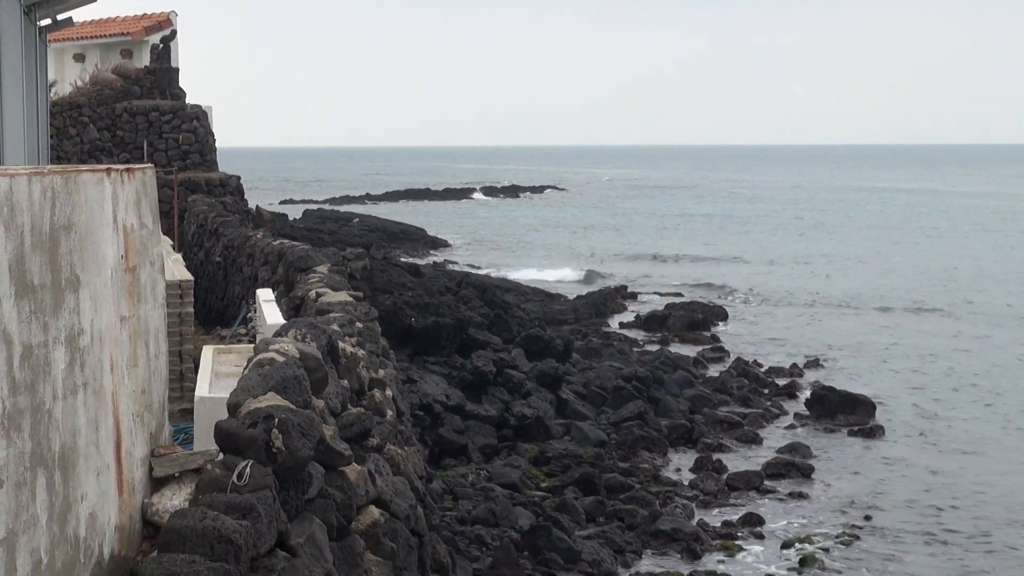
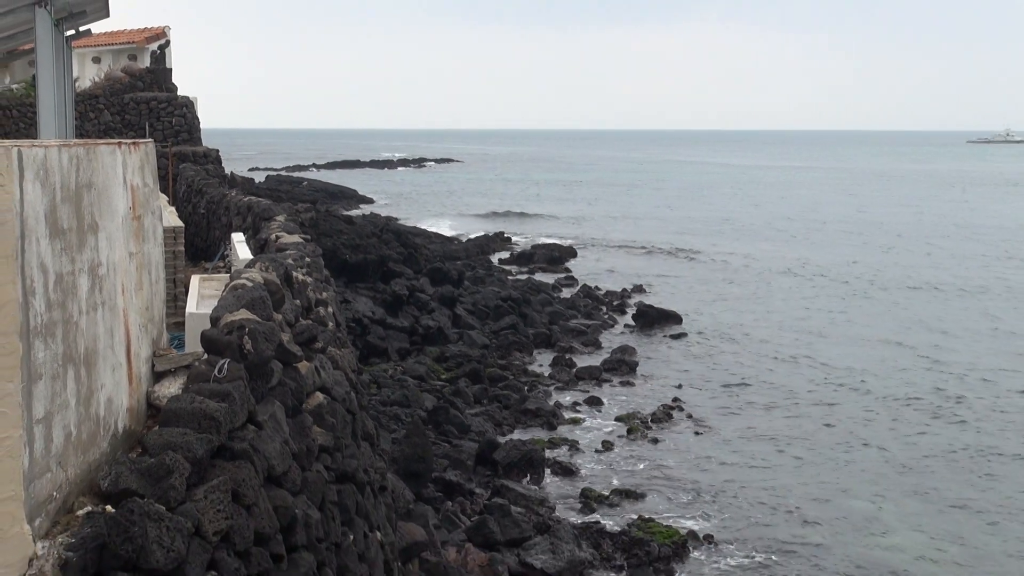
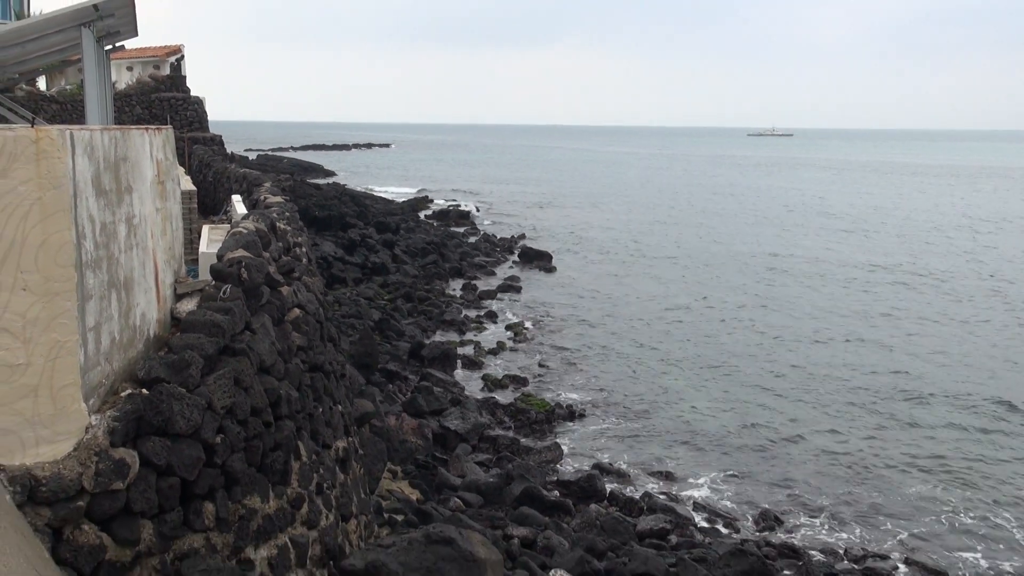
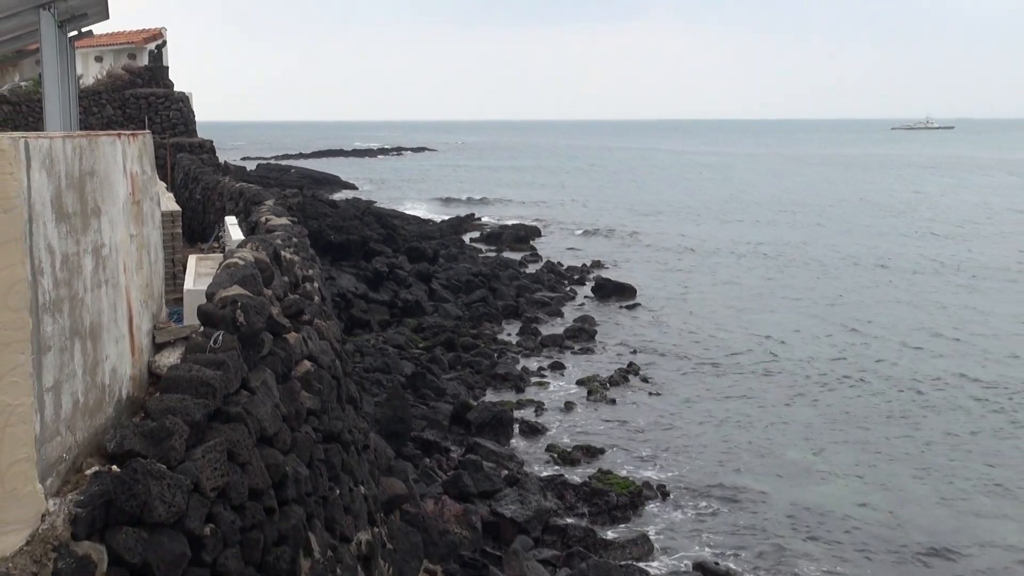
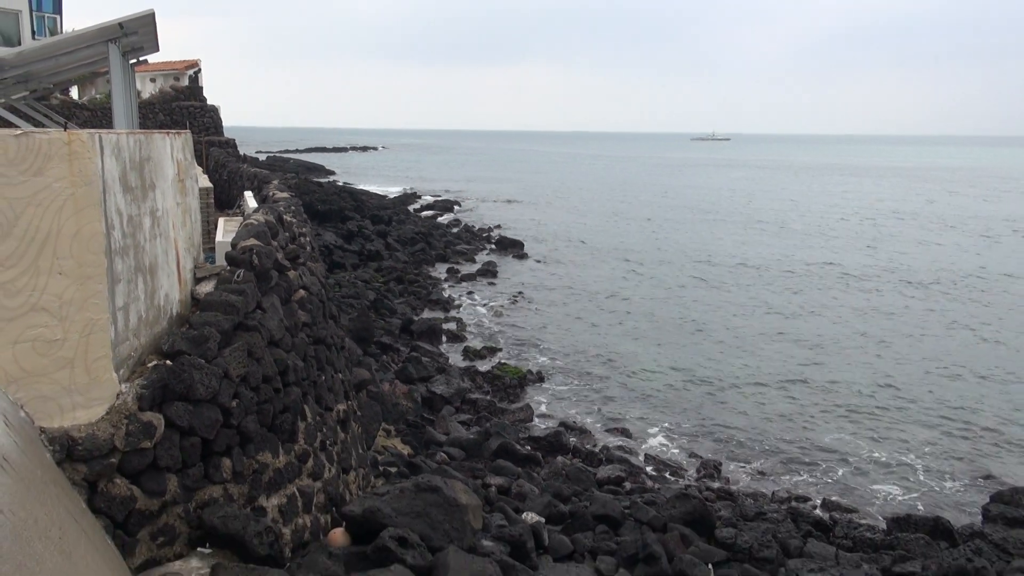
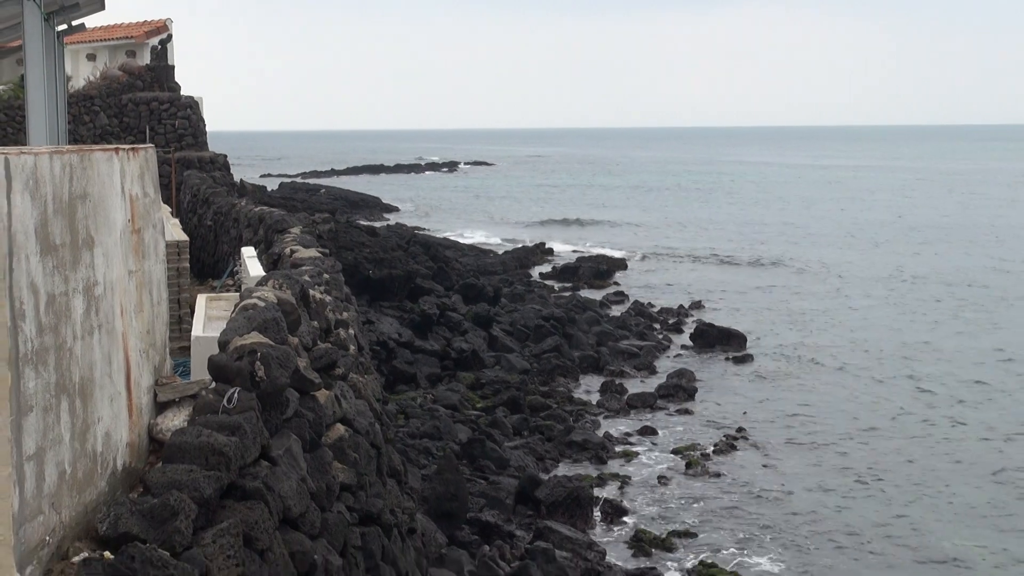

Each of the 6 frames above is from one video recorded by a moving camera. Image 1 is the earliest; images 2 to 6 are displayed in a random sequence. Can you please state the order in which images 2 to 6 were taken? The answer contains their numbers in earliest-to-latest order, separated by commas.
6, 2, 4, 3, 5
